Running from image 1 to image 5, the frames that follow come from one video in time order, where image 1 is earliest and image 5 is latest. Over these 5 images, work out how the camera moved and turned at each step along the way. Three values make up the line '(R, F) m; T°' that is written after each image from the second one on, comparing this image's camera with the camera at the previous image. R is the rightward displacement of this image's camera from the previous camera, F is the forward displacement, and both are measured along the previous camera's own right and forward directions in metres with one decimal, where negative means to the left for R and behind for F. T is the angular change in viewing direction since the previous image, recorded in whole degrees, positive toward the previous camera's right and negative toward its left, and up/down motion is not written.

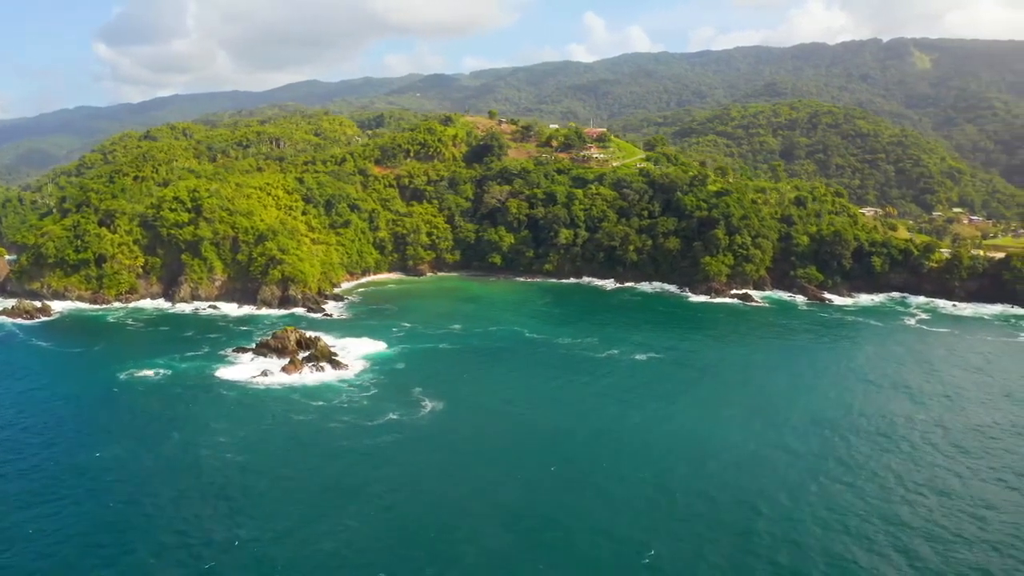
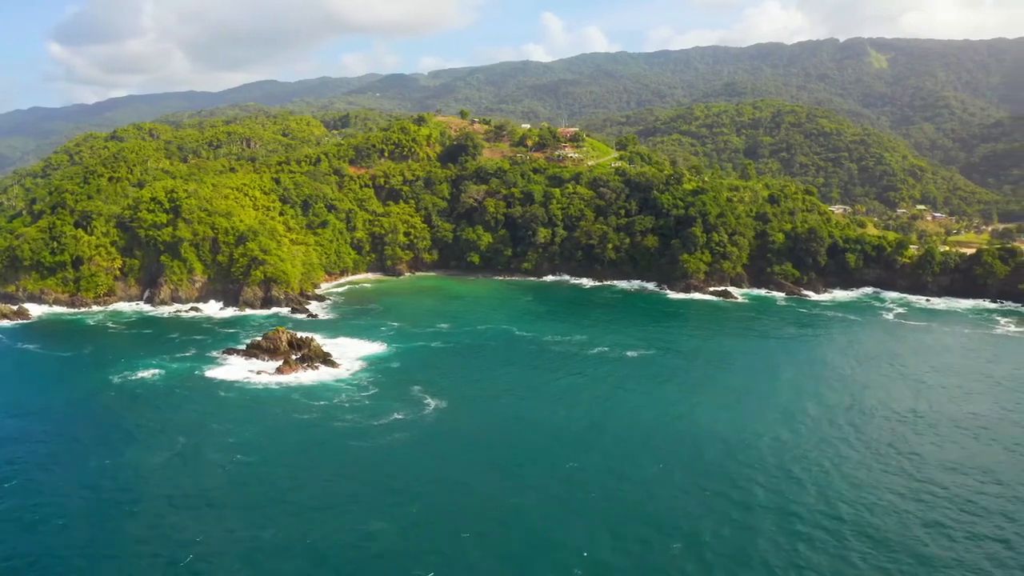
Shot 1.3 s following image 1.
(-1.0, -0.1) m; +2°
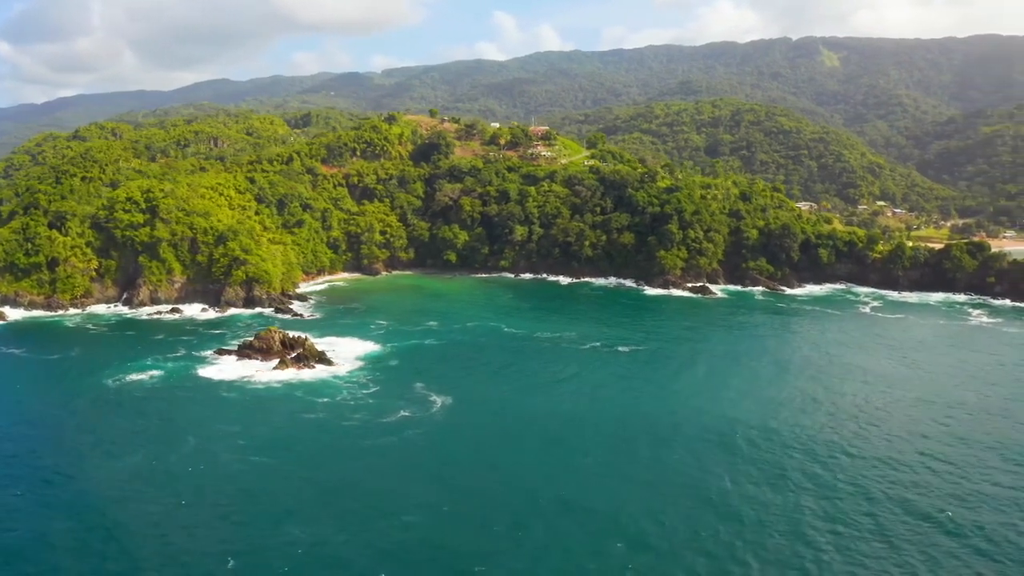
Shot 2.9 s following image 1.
(-1.2, 0.0) m; +2°
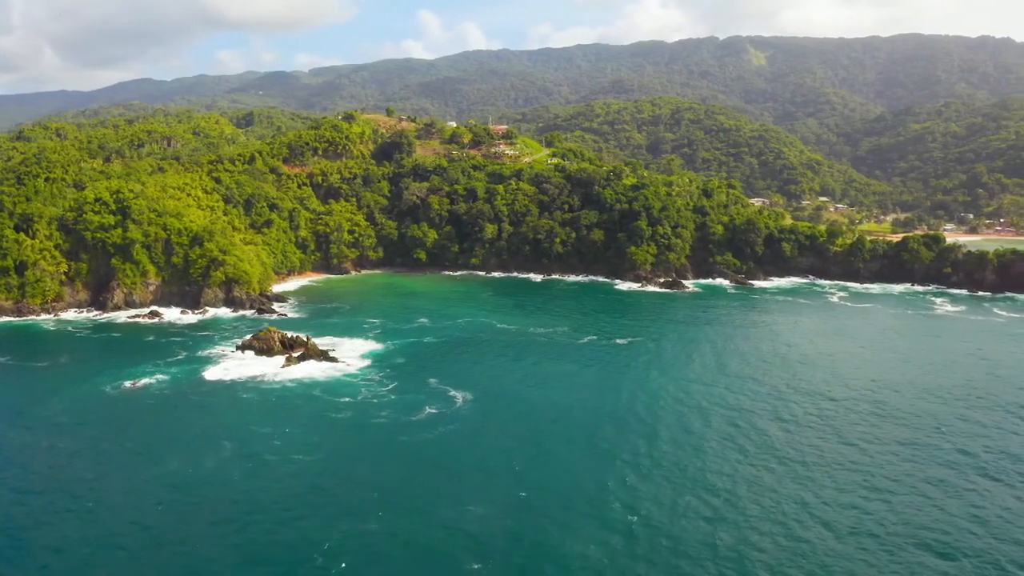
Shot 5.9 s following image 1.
(-2.2, +0.1) m; +3°
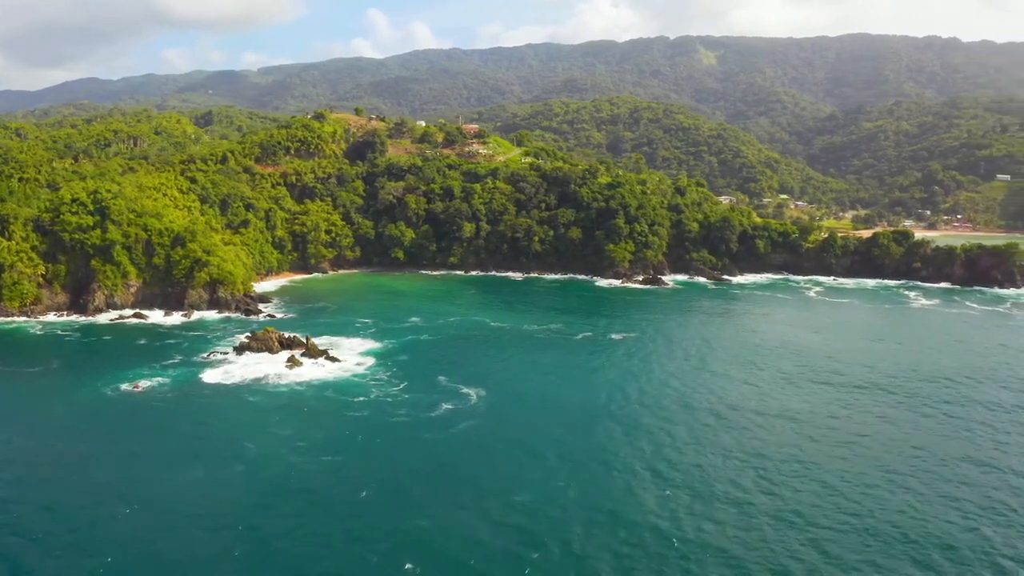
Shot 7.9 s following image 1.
(-1.4, -0.2) m; +2°
